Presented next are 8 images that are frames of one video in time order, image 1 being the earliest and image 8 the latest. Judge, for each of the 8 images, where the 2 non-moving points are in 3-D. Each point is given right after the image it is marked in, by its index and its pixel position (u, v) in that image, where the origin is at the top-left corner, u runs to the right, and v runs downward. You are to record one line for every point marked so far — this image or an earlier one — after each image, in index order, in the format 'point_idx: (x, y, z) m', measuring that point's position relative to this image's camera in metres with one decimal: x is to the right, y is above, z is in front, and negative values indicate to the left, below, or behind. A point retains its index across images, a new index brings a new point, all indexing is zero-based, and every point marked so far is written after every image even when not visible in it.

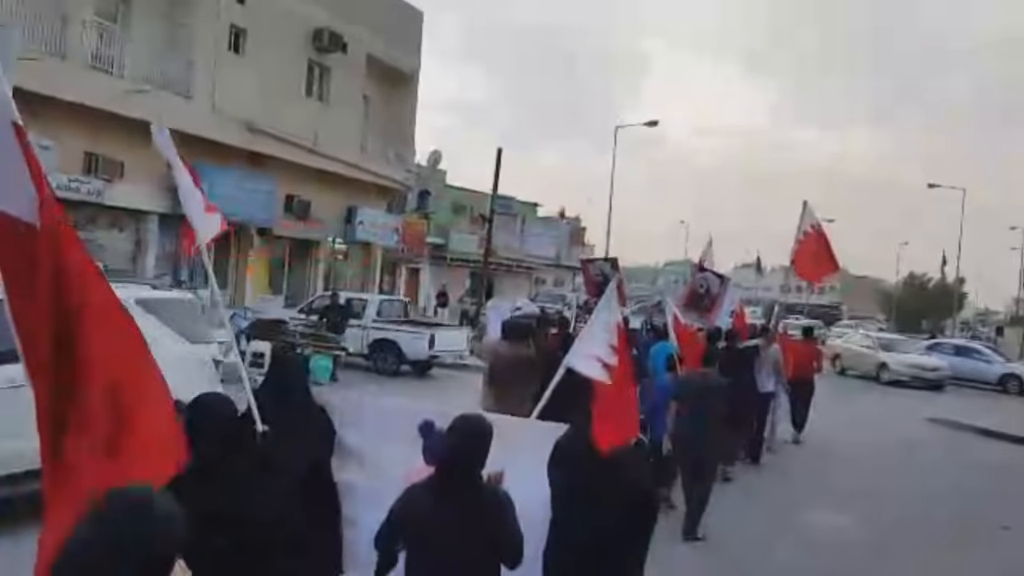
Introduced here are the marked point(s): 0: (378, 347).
0: (-2.4, -1.0, +18.8) m
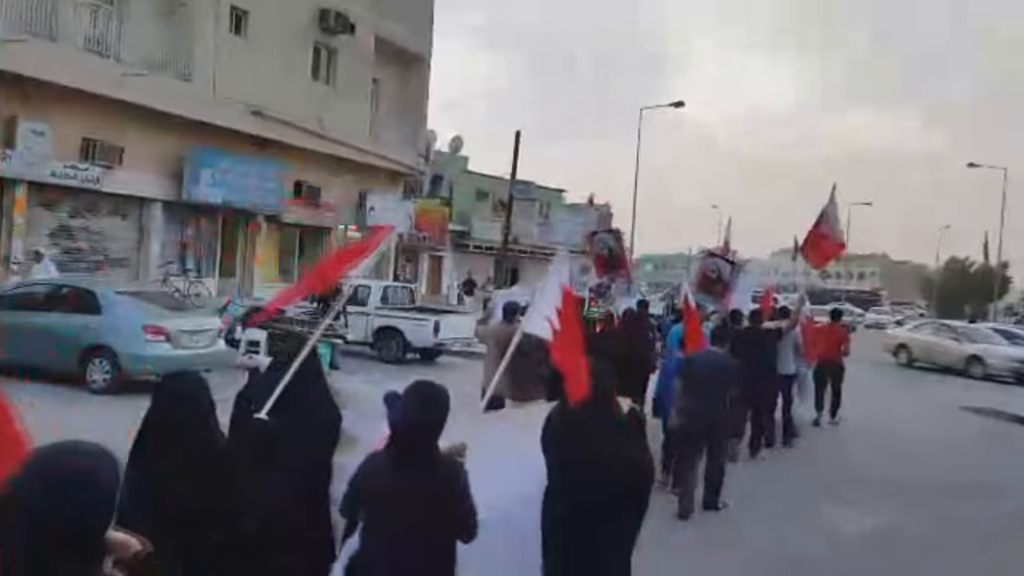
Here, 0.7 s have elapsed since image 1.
0: (-2.2, -0.8, +18.2) m
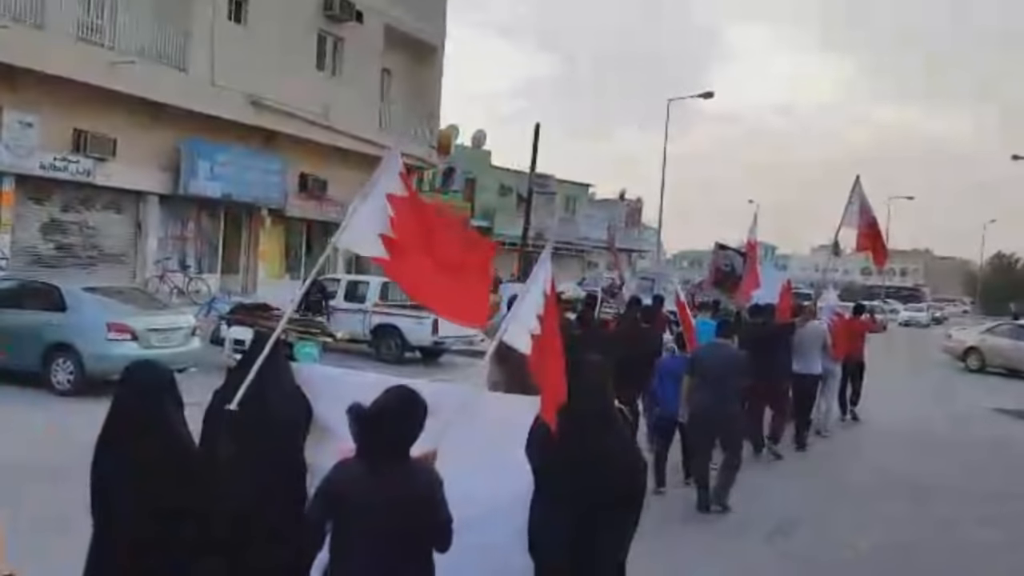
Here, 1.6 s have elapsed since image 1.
0: (-2.2, -0.7, +17.5) m
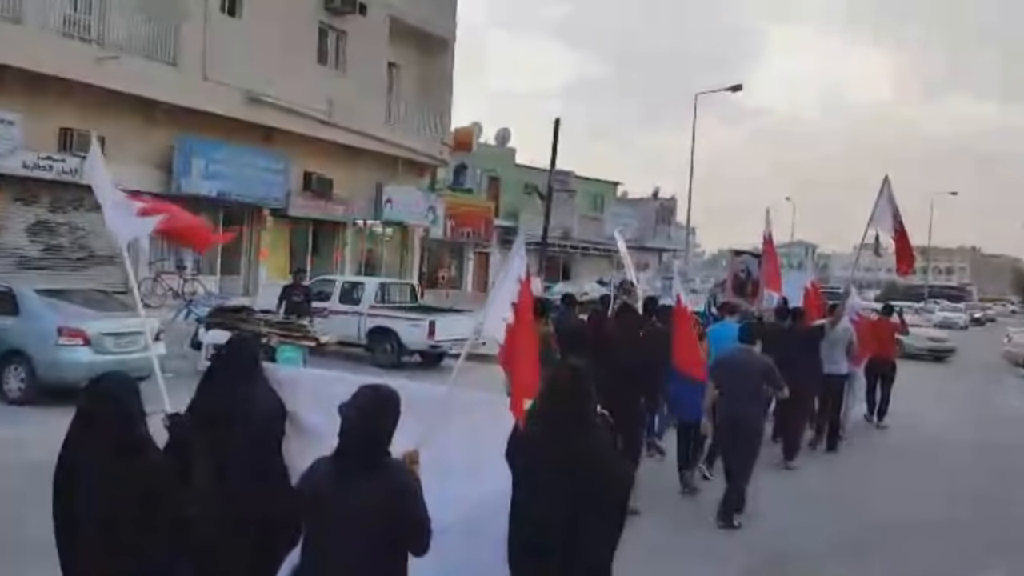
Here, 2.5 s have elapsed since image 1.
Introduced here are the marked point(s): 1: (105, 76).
0: (-2.1, -0.7, +16.6) m
1: (-6.6, +3.4, +17.1) m
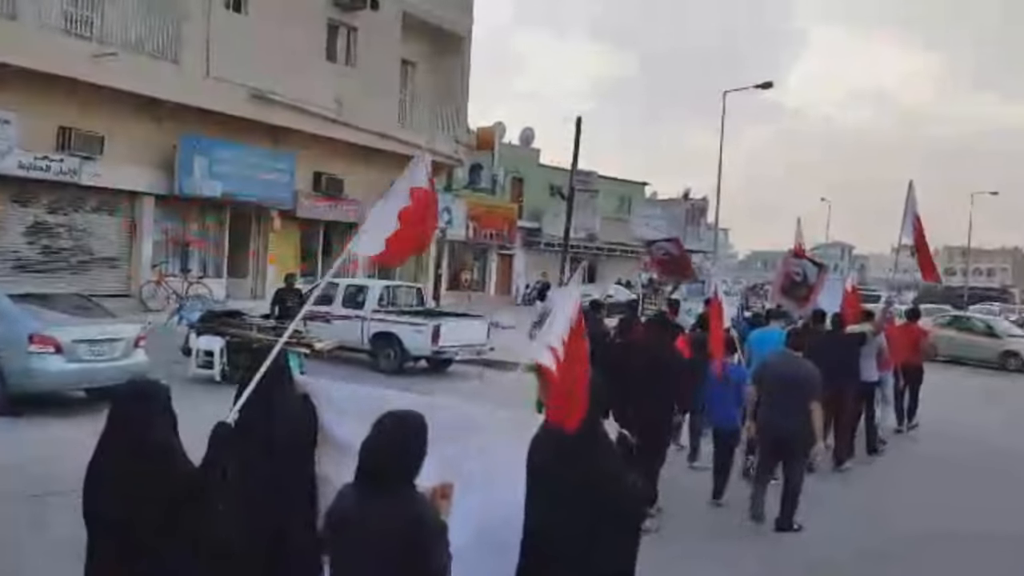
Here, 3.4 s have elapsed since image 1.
0: (-2.0, -0.8, +16.0) m
1: (-6.5, +3.4, +16.7) m
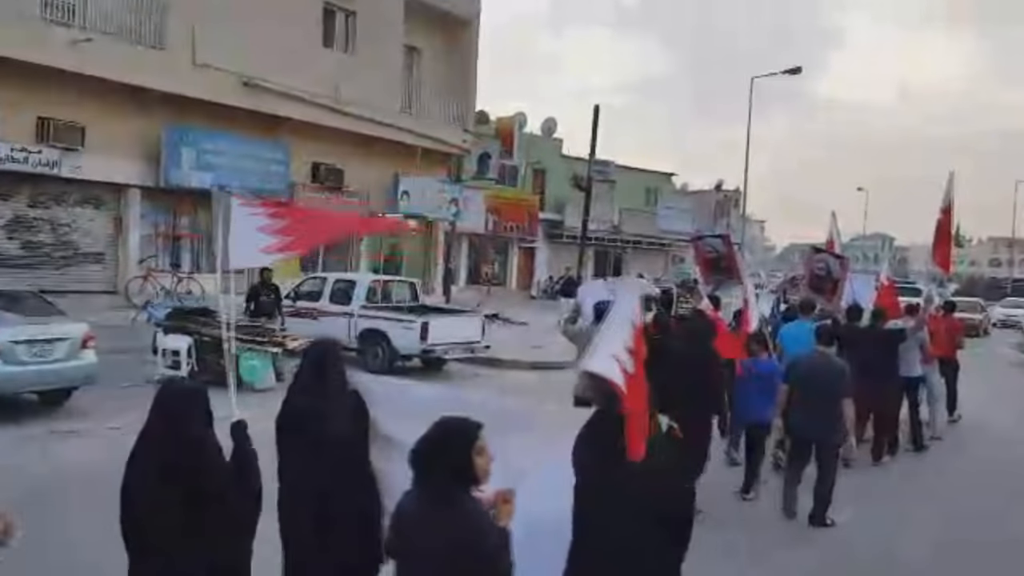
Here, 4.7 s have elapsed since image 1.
0: (-2.1, -0.7, +15.2) m
1: (-6.5, +3.4, +16.0) m
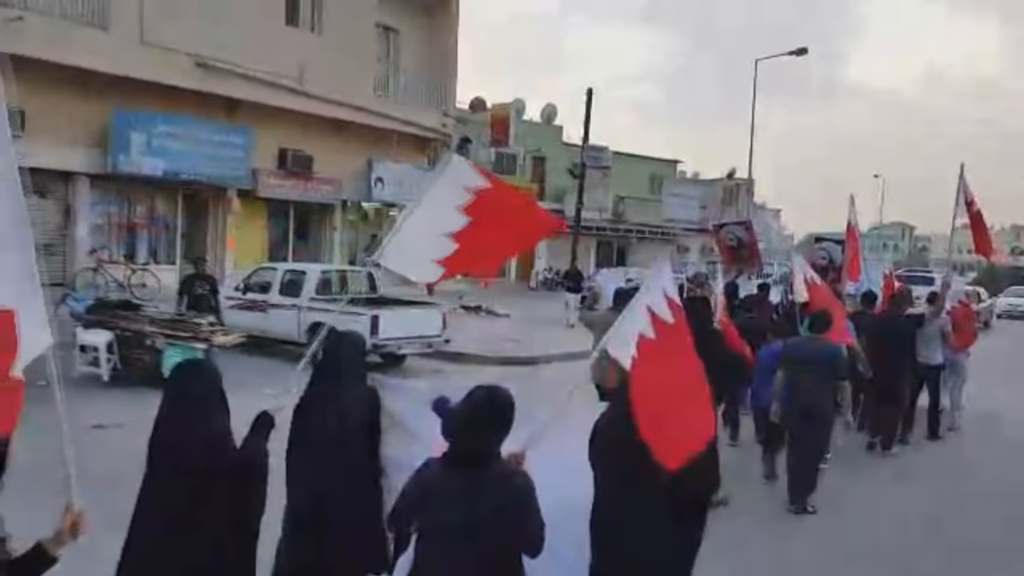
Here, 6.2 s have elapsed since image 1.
0: (-2.6, -0.6, +14.3) m
1: (-7.1, +3.5, +15.2) m
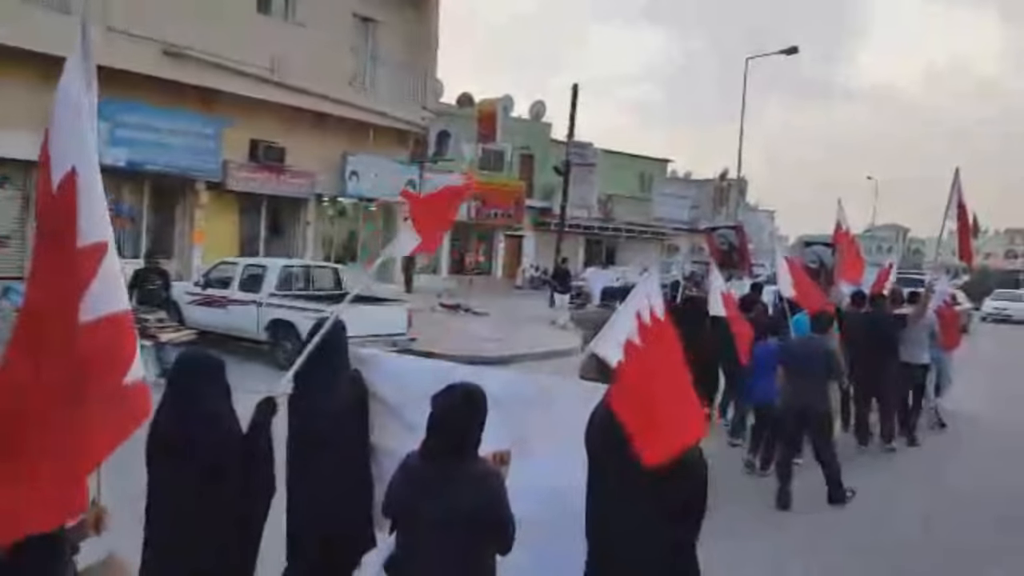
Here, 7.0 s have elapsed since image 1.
0: (-3.1, -0.5, +13.8) m
1: (-7.5, +3.6, +14.7) m
